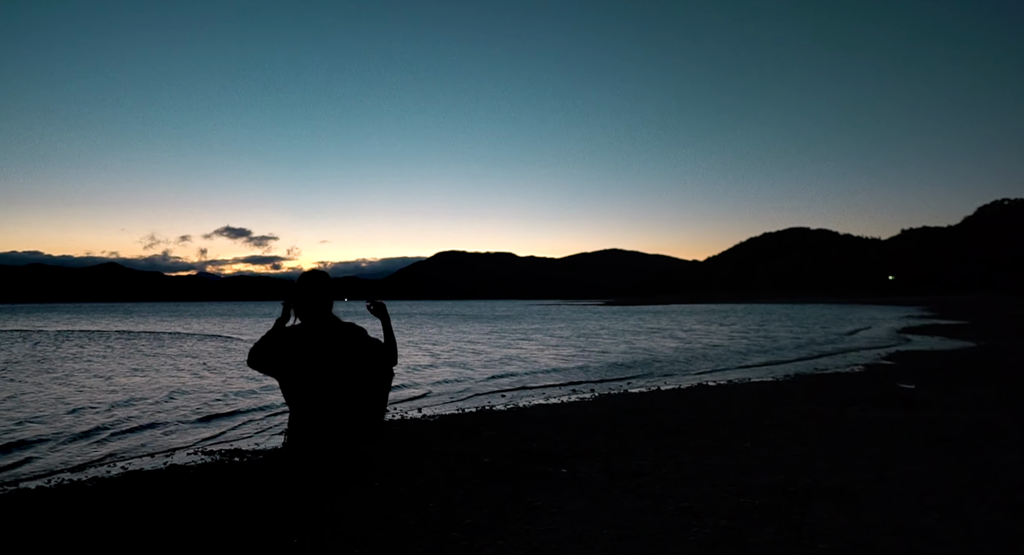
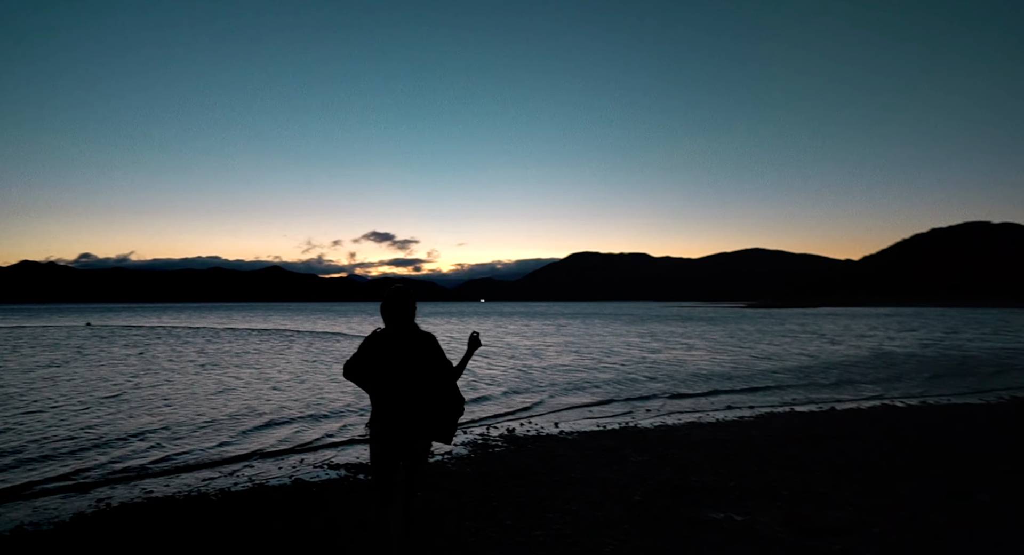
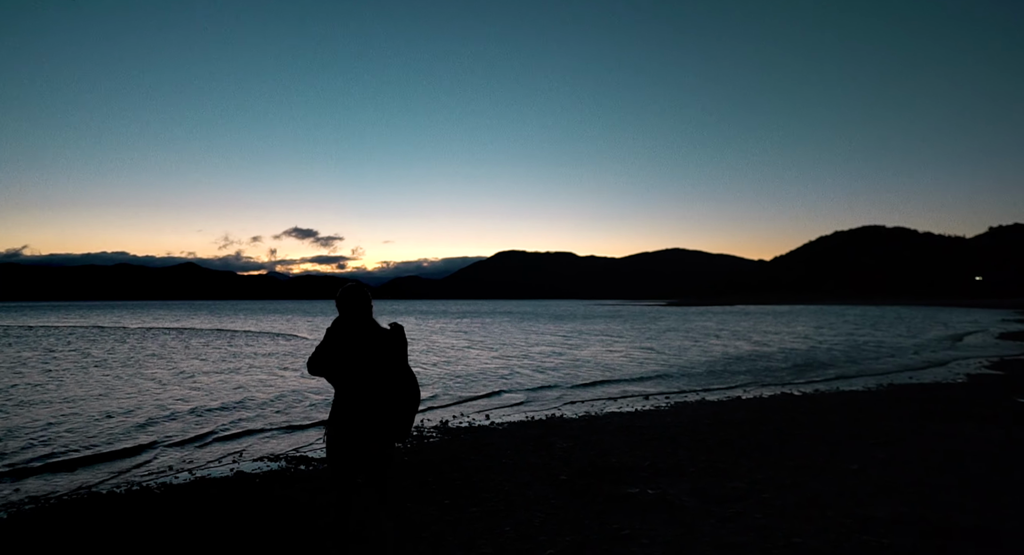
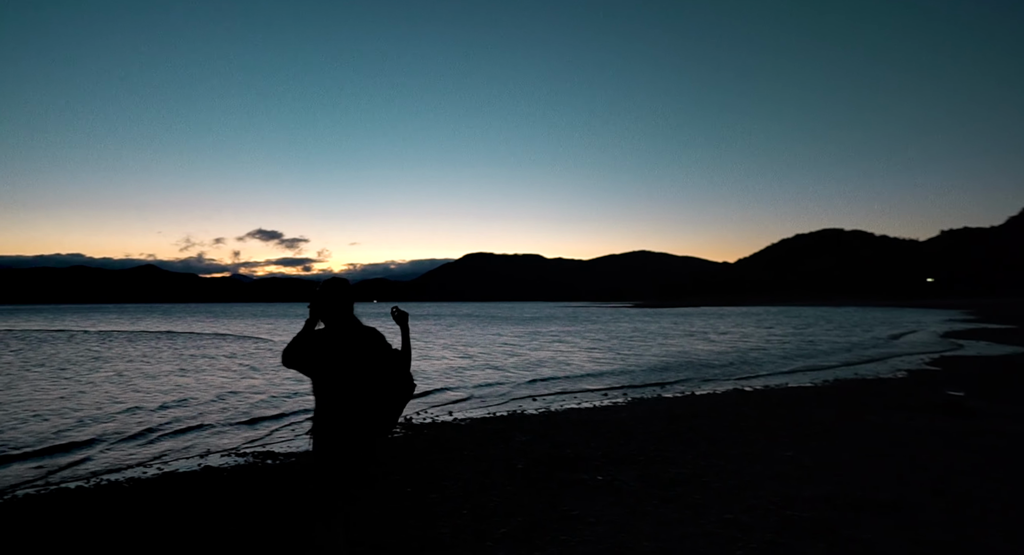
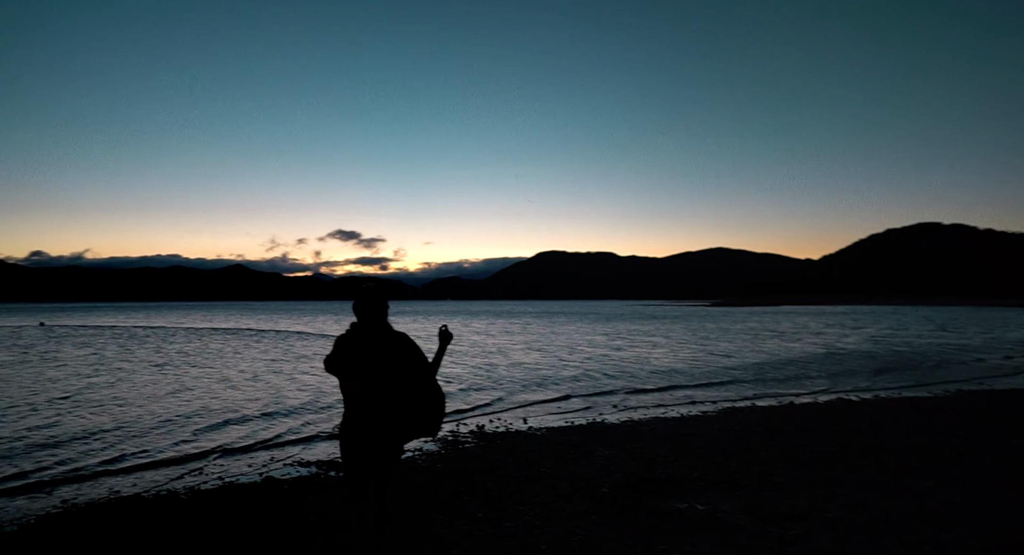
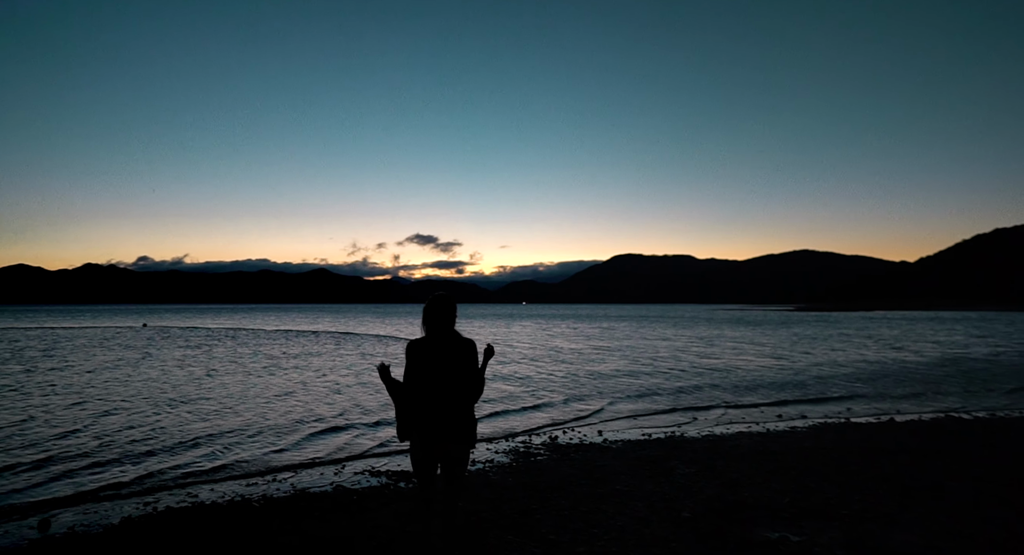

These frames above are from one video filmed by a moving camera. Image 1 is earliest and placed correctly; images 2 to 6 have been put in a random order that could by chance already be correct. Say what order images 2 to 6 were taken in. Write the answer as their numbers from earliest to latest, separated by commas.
4, 3, 5, 2, 6
